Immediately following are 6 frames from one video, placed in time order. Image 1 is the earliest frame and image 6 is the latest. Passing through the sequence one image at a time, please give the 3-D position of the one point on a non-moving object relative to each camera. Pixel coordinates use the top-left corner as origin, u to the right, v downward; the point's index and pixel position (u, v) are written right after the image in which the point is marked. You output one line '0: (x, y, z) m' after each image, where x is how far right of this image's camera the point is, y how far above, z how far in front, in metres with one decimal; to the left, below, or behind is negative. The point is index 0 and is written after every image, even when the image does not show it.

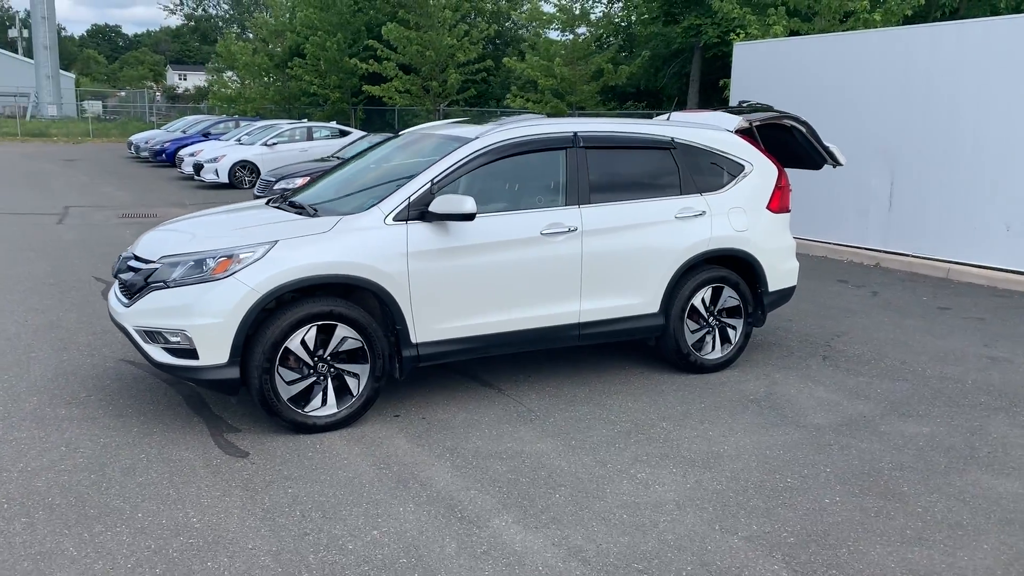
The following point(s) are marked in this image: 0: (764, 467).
0: (+1.3, -0.9, +4.5) m
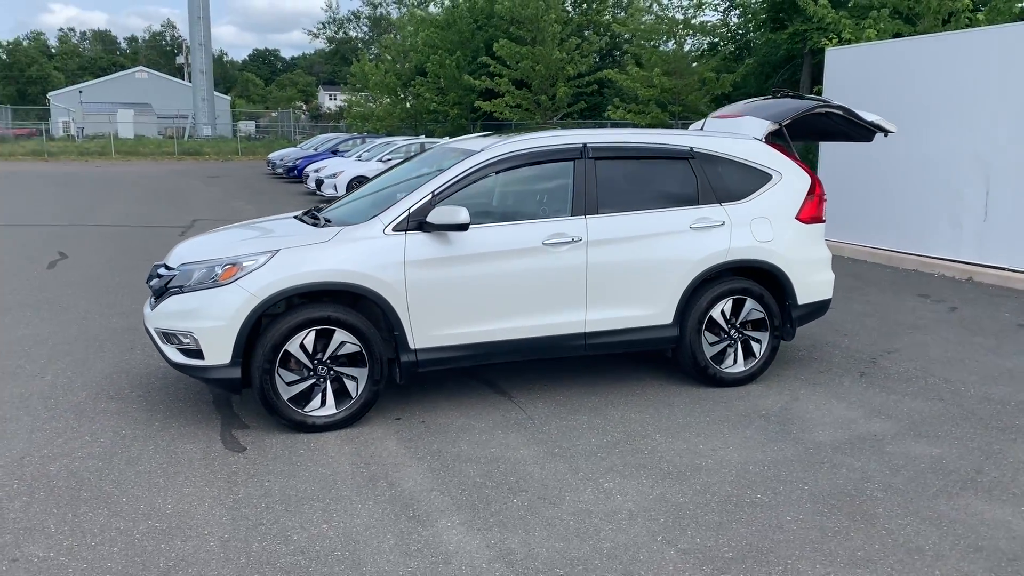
0: (+1.1, -1.0, +4.4) m
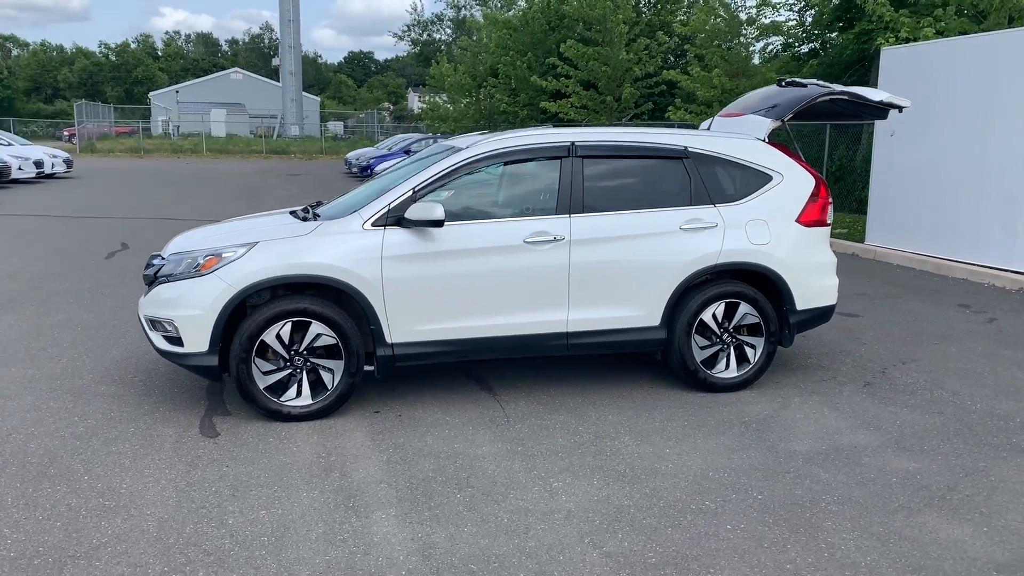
0: (+0.9, -1.0, +4.3) m
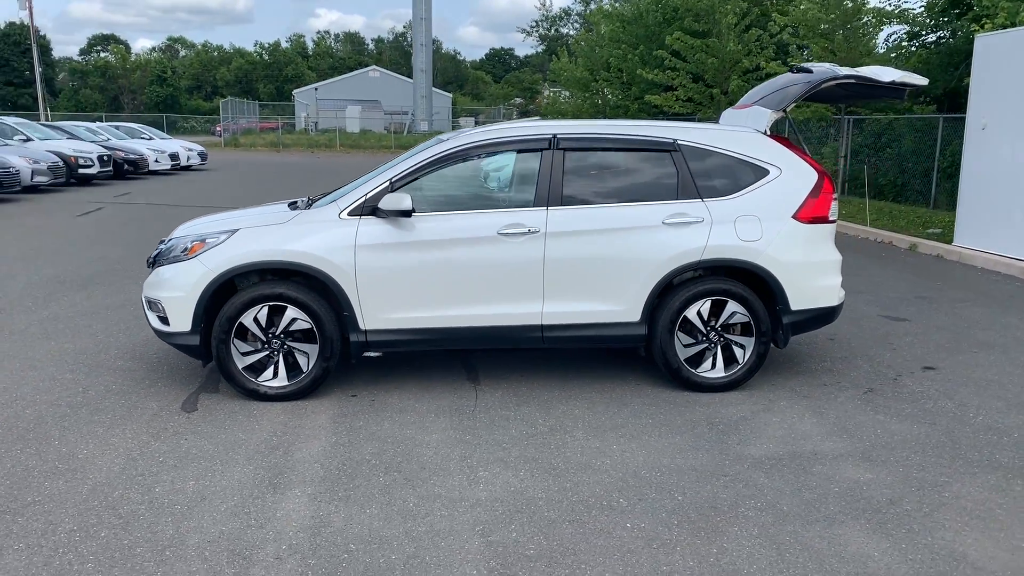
0: (+0.5, -0.9, +4.2) m
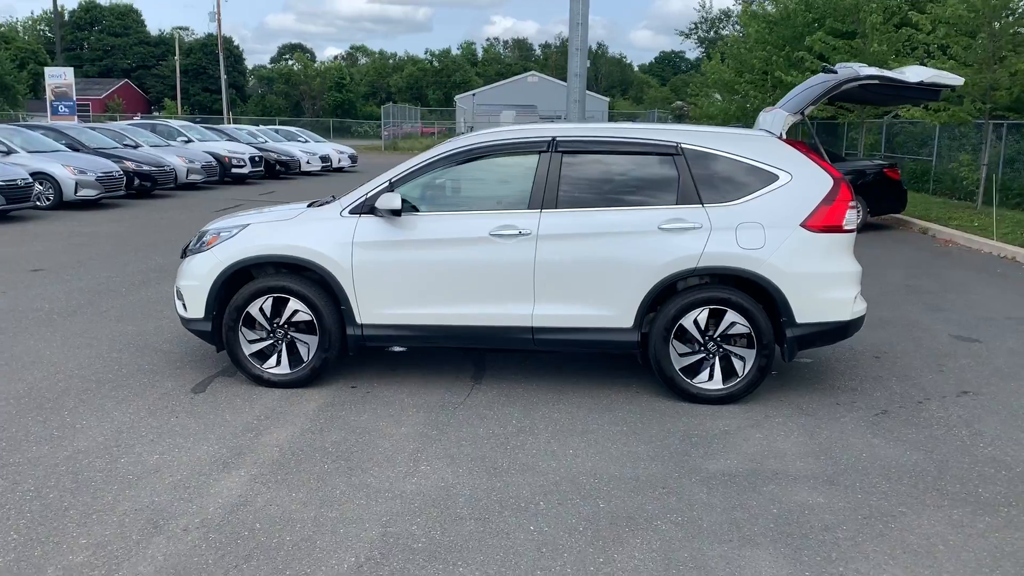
0: (+0.2, -0.9, +4.2) m
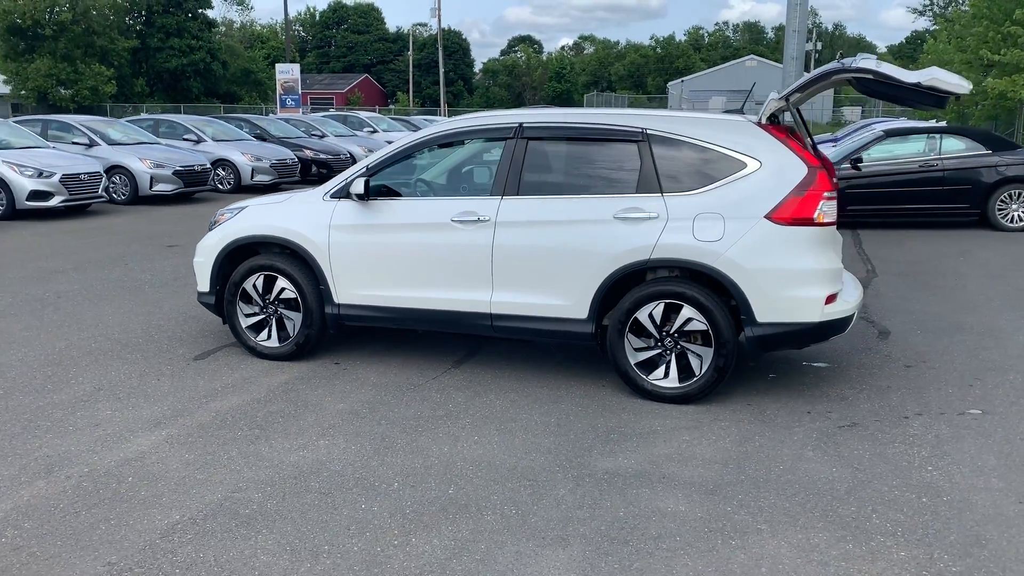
0: (-0.5, -0.9, +4.2) m
